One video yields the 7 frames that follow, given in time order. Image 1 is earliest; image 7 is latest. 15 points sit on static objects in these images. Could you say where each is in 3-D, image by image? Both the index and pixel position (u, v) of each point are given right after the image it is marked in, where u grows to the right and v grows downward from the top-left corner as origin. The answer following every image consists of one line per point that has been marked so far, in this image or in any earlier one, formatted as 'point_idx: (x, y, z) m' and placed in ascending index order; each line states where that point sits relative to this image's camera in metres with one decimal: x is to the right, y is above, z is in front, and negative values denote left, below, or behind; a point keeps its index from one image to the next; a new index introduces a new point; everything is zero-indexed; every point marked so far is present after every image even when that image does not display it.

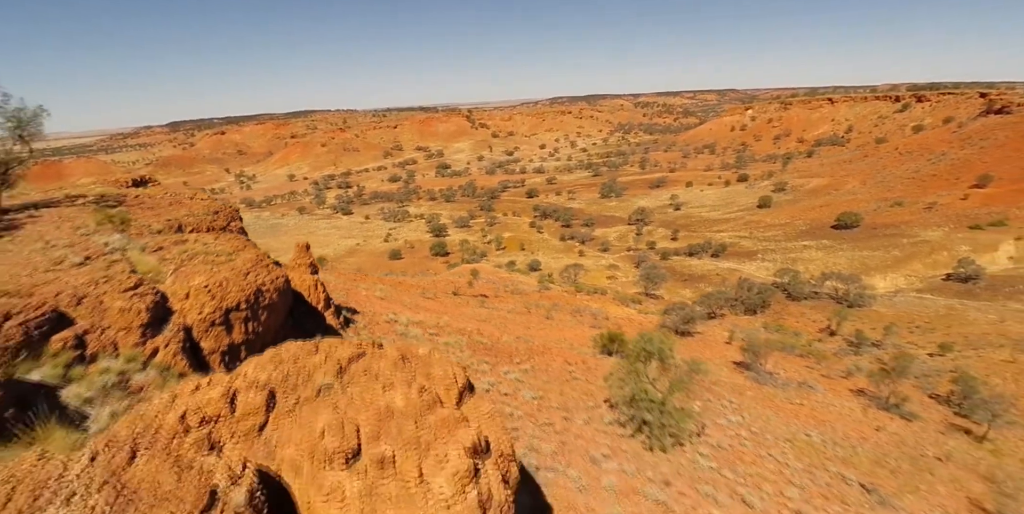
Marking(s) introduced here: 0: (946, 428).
0: (+15.3, -5.9, +15.5) m
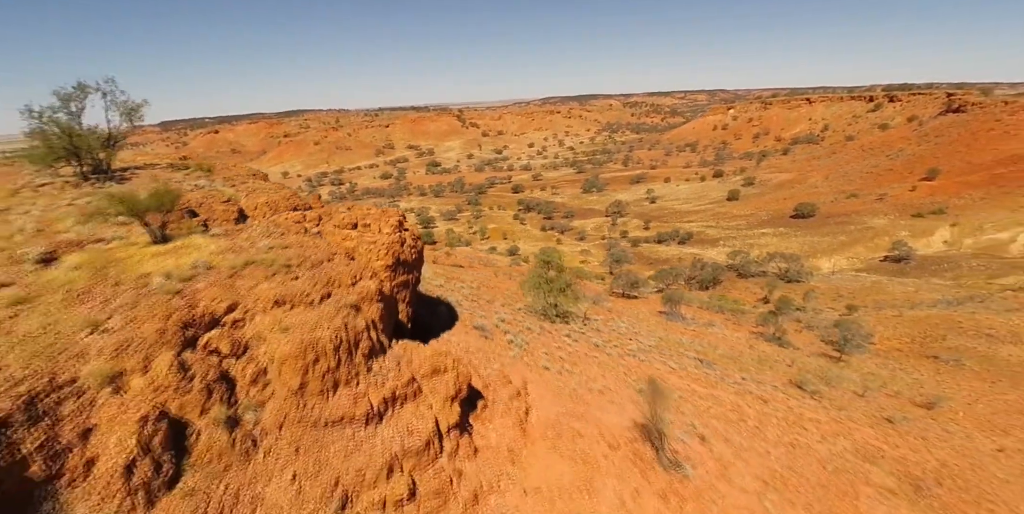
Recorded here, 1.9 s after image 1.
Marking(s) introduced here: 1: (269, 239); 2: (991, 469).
0: (+13.6, -4.3, +19.9) m
1: (-3.2, +0.2, +6.2) m
2: (+12.7, -5.6, +11.9) m
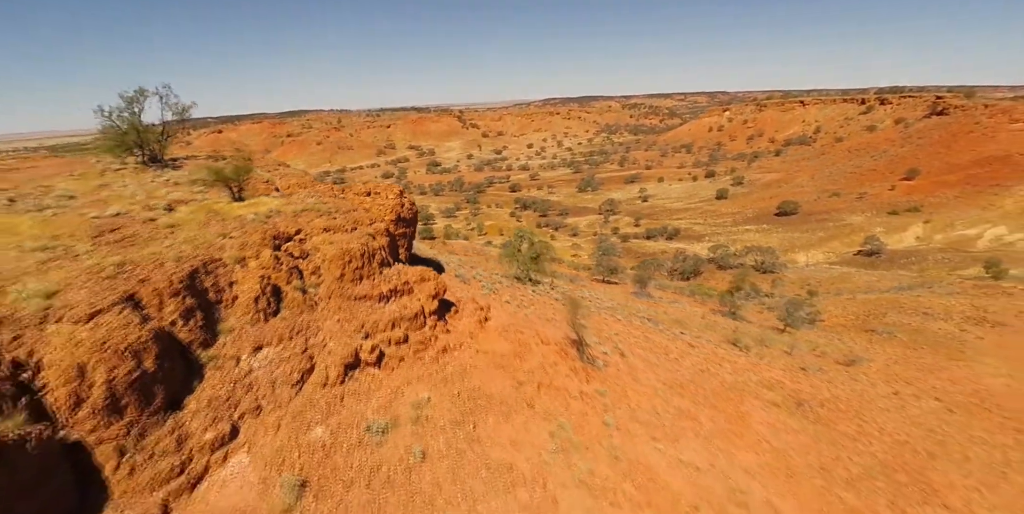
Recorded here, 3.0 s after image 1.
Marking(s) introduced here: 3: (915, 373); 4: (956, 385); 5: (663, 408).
0: (+12.9, -3.5, +22.7) m
1: (-3.9, +1.1, +9.0) m
2: (+11.9, -4.8, +14.7) m
3: (+16.7, -4.8, +18.6) m
4: (+17.8, -5.1, +17.9) m
5: (+3.0, -3.1, +9.1) m
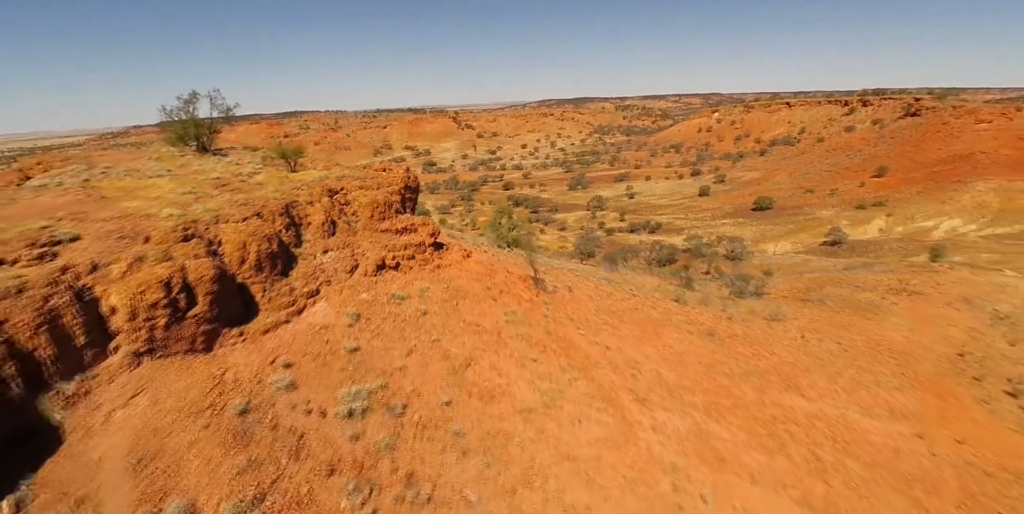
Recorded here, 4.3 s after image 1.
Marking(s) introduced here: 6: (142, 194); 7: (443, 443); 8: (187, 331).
0: (+12.0, -2.2, +26.6) m
1: (-4.7, +2.4, +12.8) m
2: (+11.2, -3.5, +18.5) m
3: (+15.9, -3.5, +22.5) m
4: (+17.0, -3.9, +21.8) m
5: (+2.3, -1.8, +12.9) m
6: (-8.3, +1.4, +10.1) m
7: (-1.1, -2.9, +7.1) m
8: (-5.1, -1.2, +7.0) m
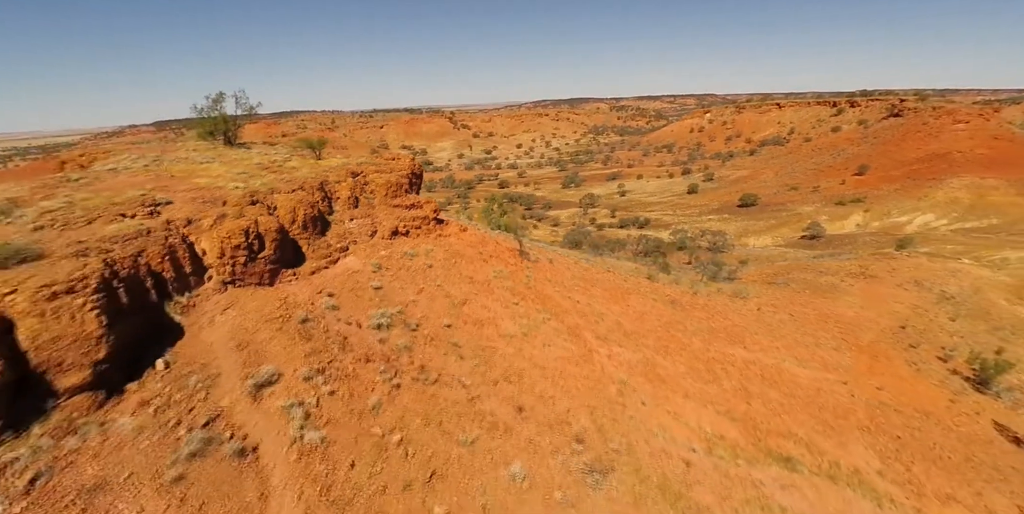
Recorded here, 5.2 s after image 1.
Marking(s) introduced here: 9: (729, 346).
0: (+11.6, -1.3, +29.2) m
1: (-5.1, +3.3, +15.3) m
2: (+10.7, -2.6, +21.2) m
3: (+15.5, -2.6, +25.2) m
4: (+16.6, -2.9, +24.5) m
5: (+1.9, -0.9, +15.4) m
6: (-8.7, +2.3, +12.6) m
7: (-1.4, -2.0, +9.7) m
8: (-5.4, -0.2, +9.6) m
9: (+7.8, -3.2, +16.1) m
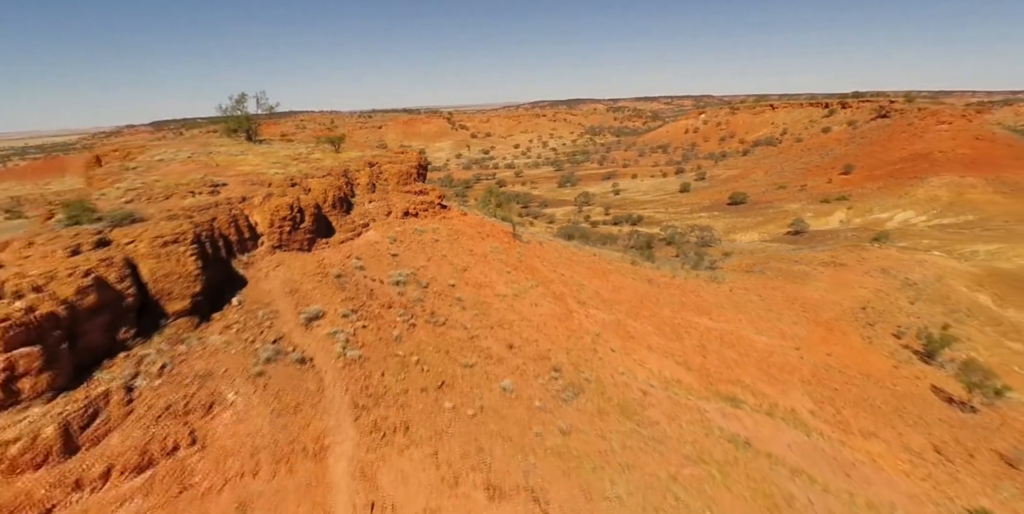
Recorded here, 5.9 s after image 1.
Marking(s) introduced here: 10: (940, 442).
0: (+11.2, -0.6, +31.6) m
1: (-5.3, +4.1, +17.6) m
2: (+10.5, -1.8, +23.5) m
3: (+15.2, -1.9, +27.6) m
4: (+16.3, -2.2, +26.9) m
5: (+1.7, -0.1, +17.7) m
6: (-8.9, +3.1, +14.8) m
7: (-1.6, -1.2, +11.9) m
8: (-5.6, +0.5, +11.8) m
9: (+7.6, -2.4, +18.5) m
10: (+14.8, -6.4, +15.6) m
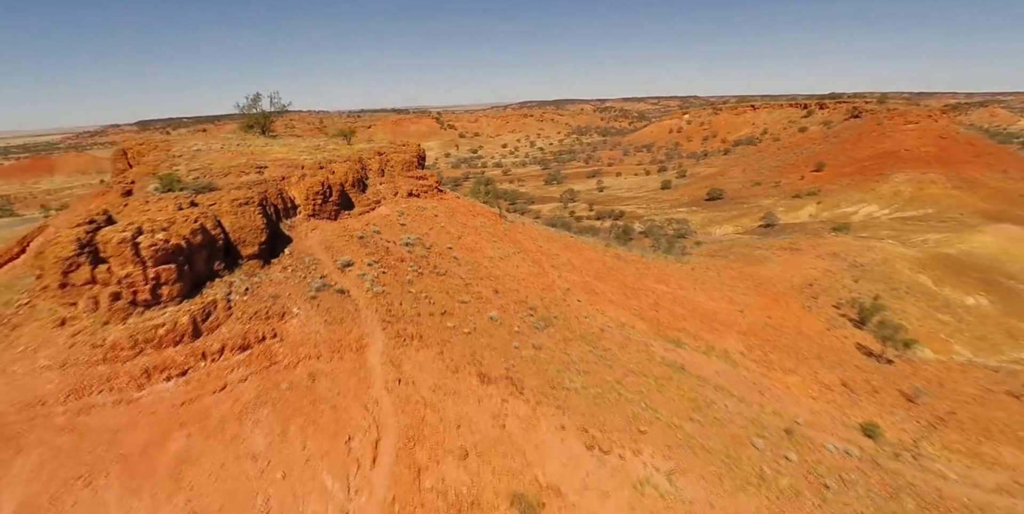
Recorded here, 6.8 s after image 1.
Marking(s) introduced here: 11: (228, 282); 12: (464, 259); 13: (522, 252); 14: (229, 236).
0: (+10.3, +0.6, +35.0) m
1: (-5.9, +5.2, +20.6) m
2: (+9.7, -0.7, +26.9) m
3: (+14.4, -0.7, +31.1) m
4: (+15.5, -1.0, +30.4) m
5: (+1.1, +1.0, +20.9) m
6: (-9.5, +4.2, +17.8) m
7: (-2.1, -0.1, +15.1) m
8: (-6.1, +1.6, +14.9) m
9: (+6.9, -1.3, +21.8) m
10: (+14.3, -5.2, +19.0) m
11: (-6.8, -0.6, +10.7) m
12: (-1.7, -0.1, +15.4) m
13: (+0.4, +0.2, +17.8) m
14: (-7.1, +0.5, +11.3) m
